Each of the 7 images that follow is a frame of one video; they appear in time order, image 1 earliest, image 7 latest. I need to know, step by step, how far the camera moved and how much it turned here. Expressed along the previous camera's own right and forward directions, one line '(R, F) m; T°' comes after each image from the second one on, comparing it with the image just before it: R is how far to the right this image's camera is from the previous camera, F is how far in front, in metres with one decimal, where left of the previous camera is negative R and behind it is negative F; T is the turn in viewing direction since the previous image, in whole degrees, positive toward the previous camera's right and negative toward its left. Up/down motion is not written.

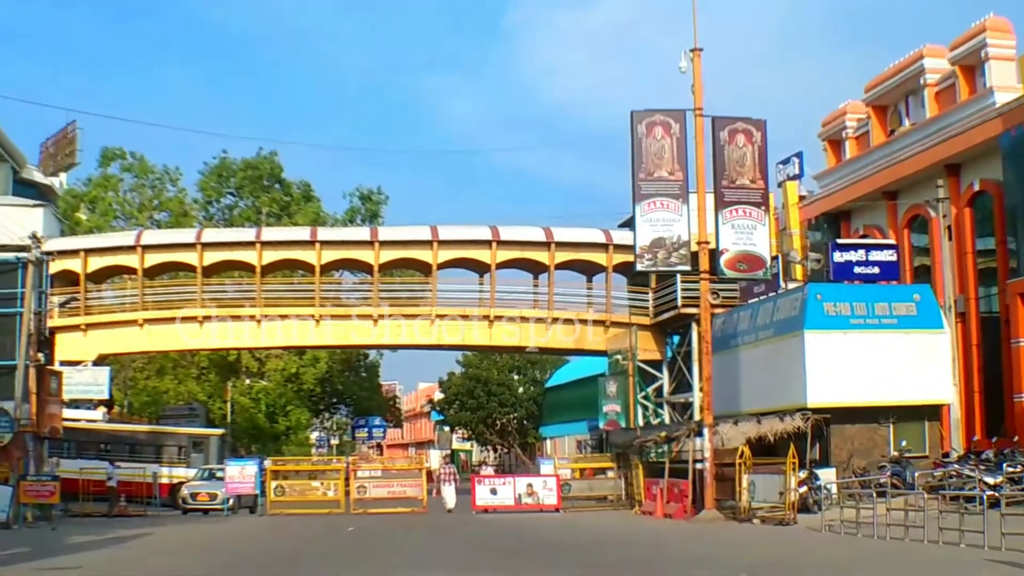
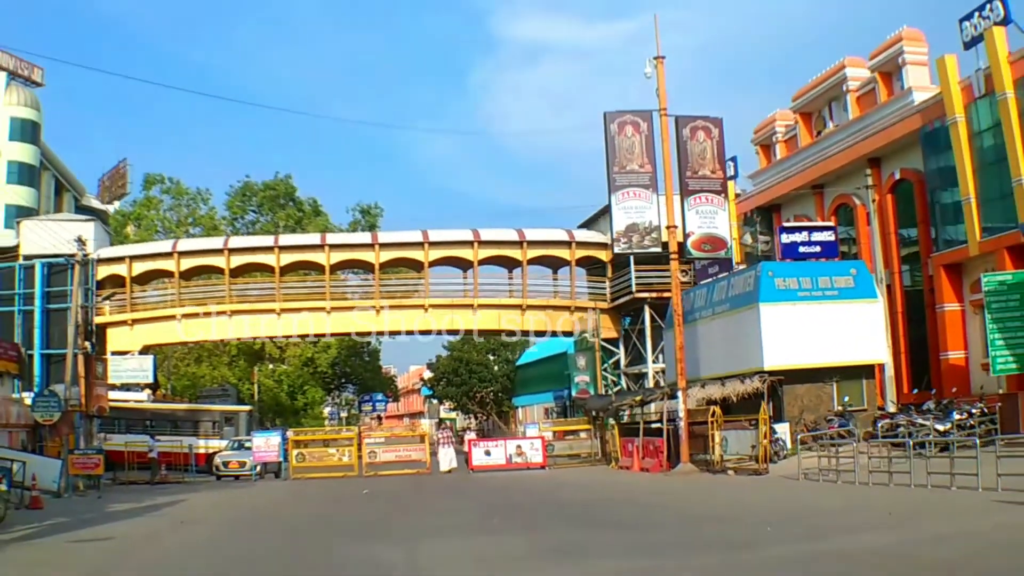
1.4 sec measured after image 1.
(+0.7, -2.7) m; -1°
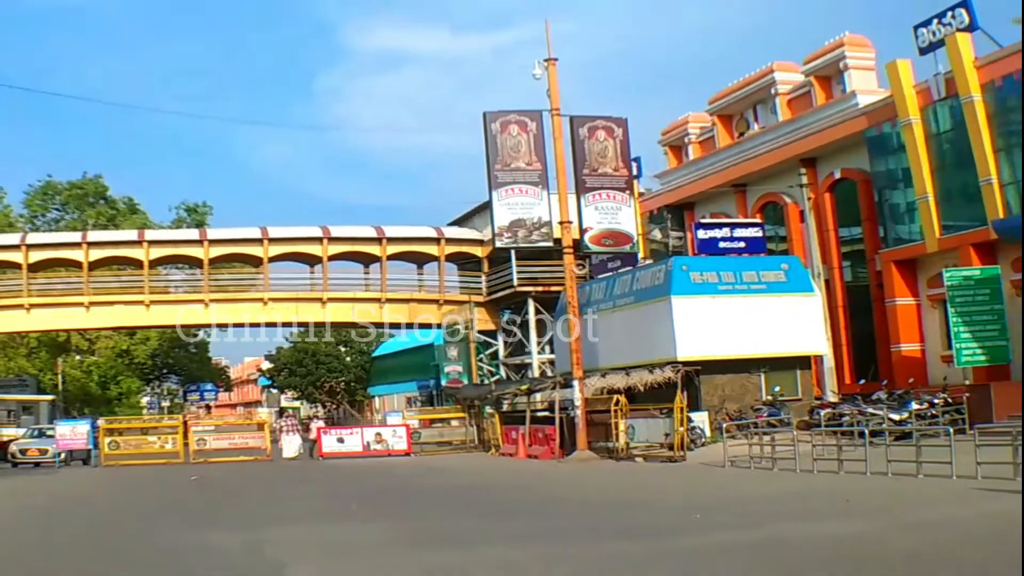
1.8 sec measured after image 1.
(-6.4, +2.8) m; +20°
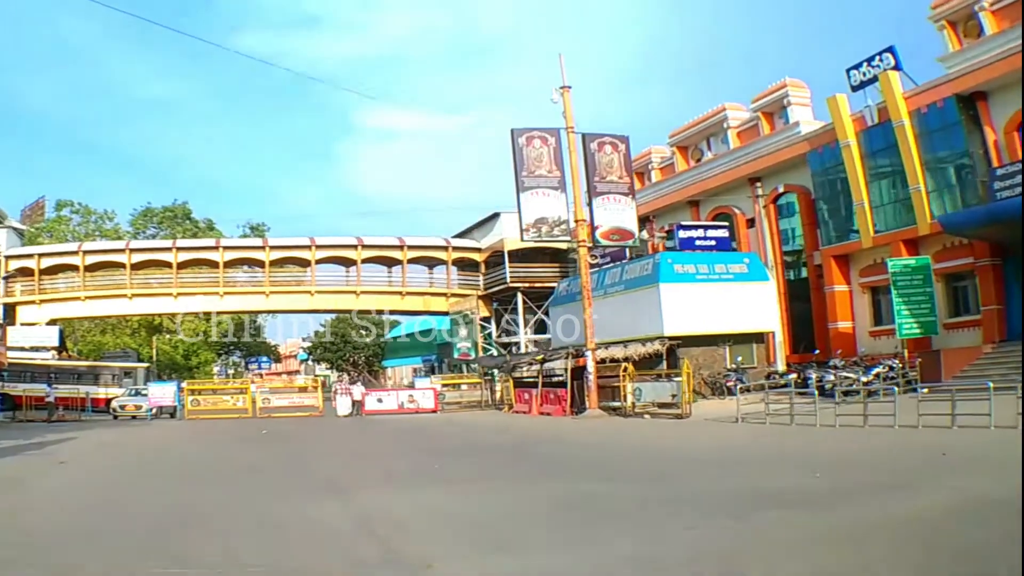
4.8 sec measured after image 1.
(+1.2, -4.9) m; -3°
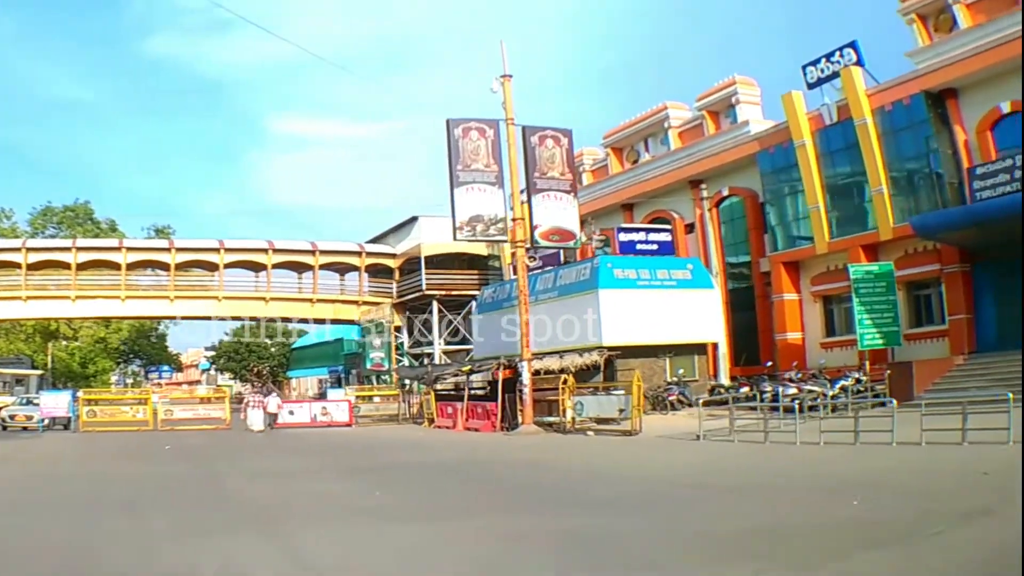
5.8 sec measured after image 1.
(-0.2, +2.3) m; +4°
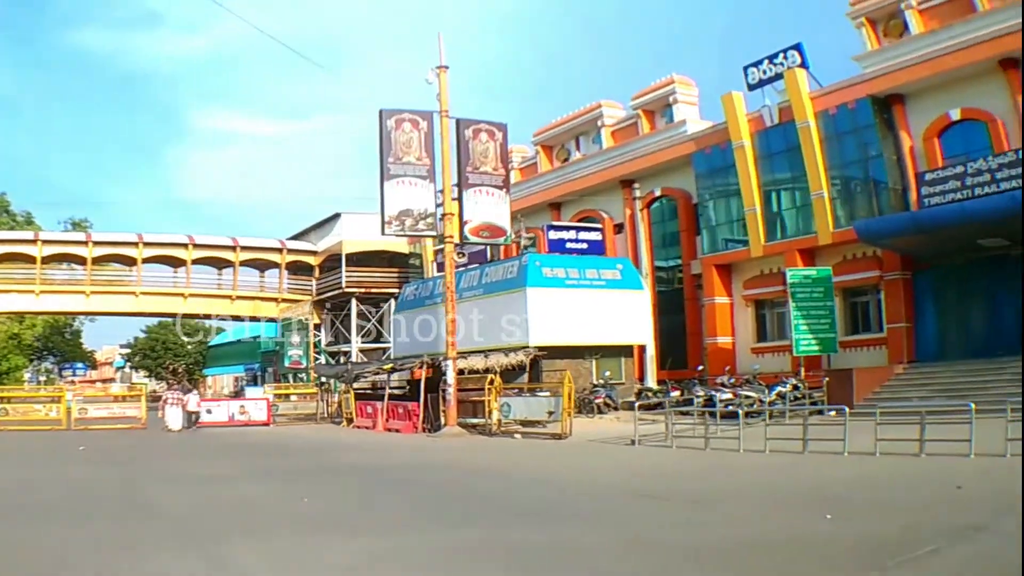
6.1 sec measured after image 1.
(-0.4, +0.8) m; +4°
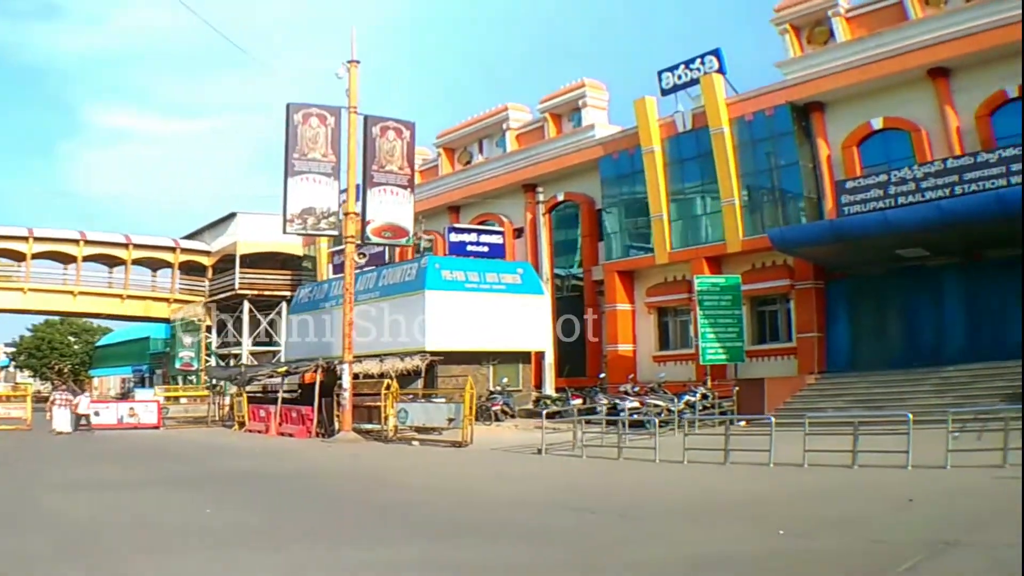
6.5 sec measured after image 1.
(-0.3, +1.1) m; +6°
